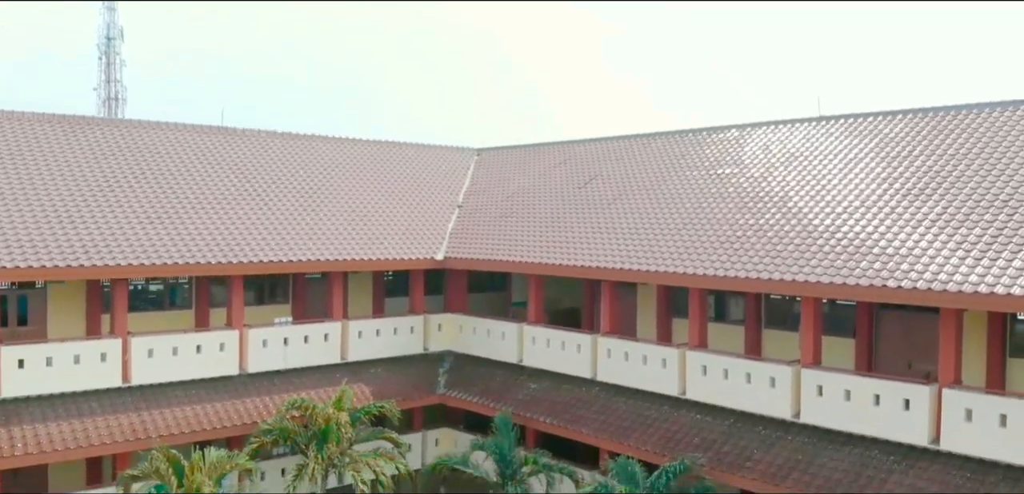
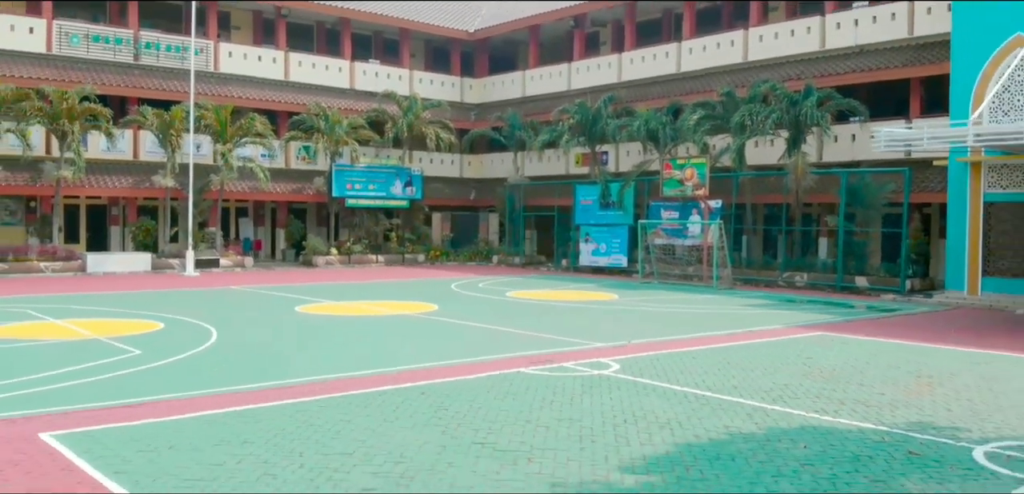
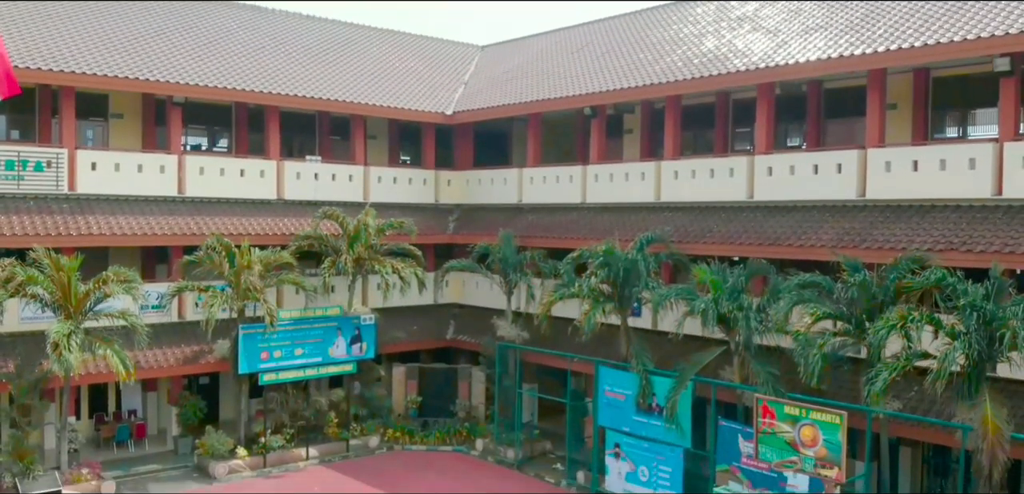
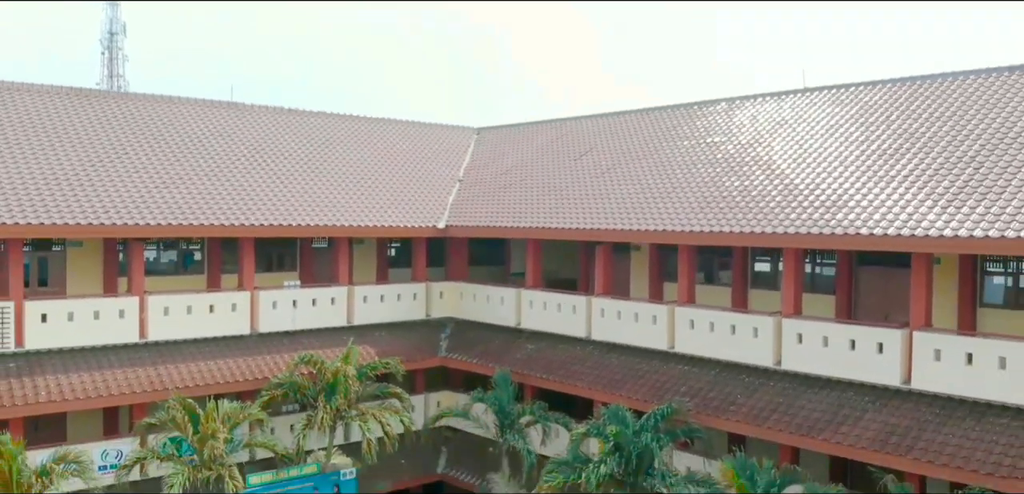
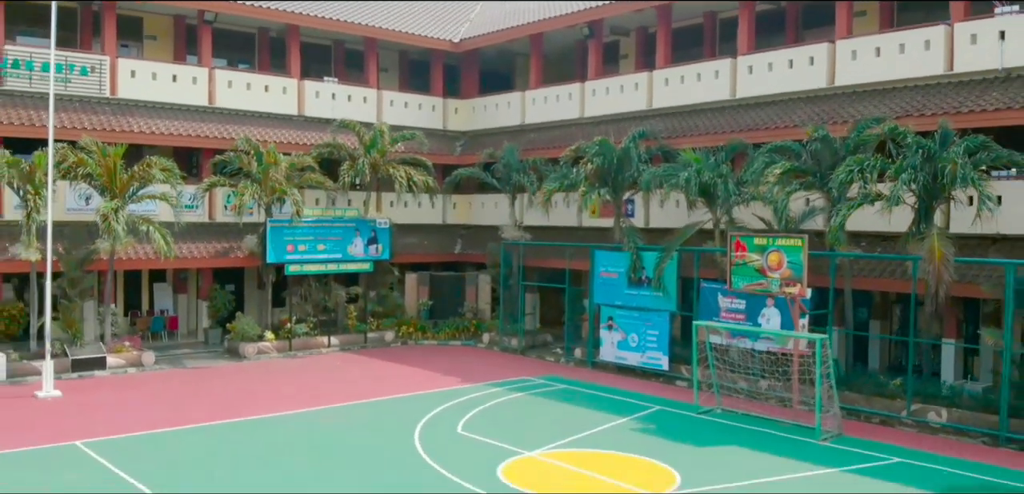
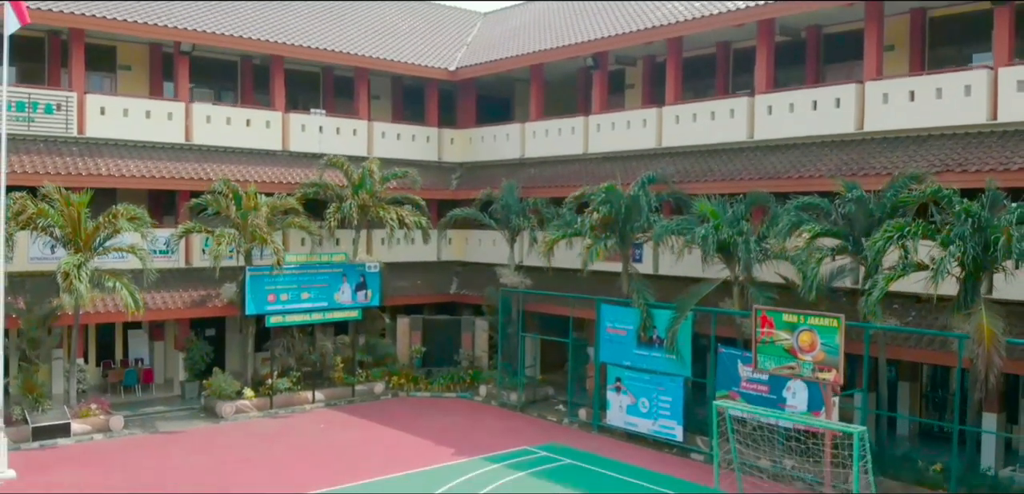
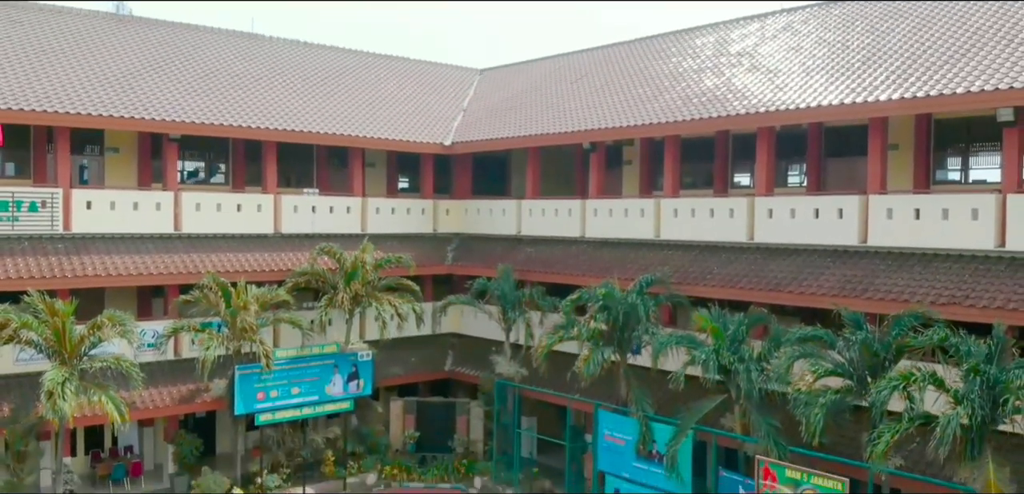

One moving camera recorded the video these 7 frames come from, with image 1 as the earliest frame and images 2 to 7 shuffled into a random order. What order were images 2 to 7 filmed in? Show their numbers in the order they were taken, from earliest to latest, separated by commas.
4, 7, 3, 6, 5, 2
